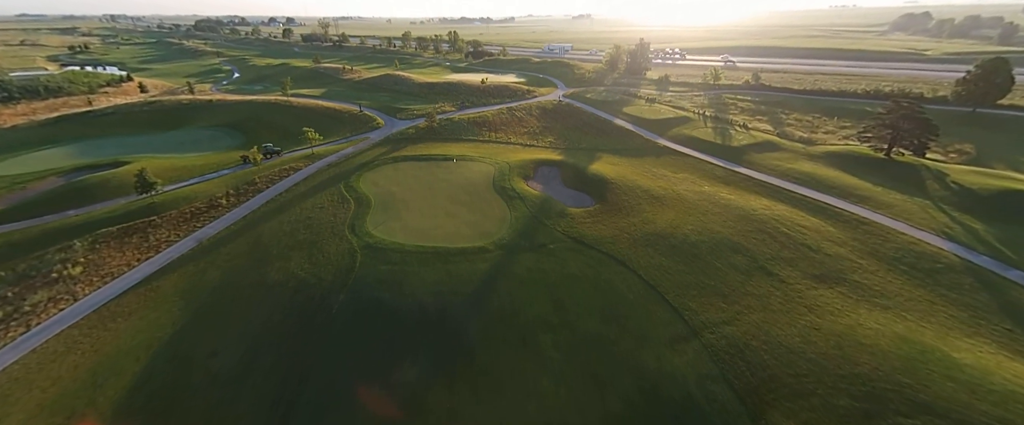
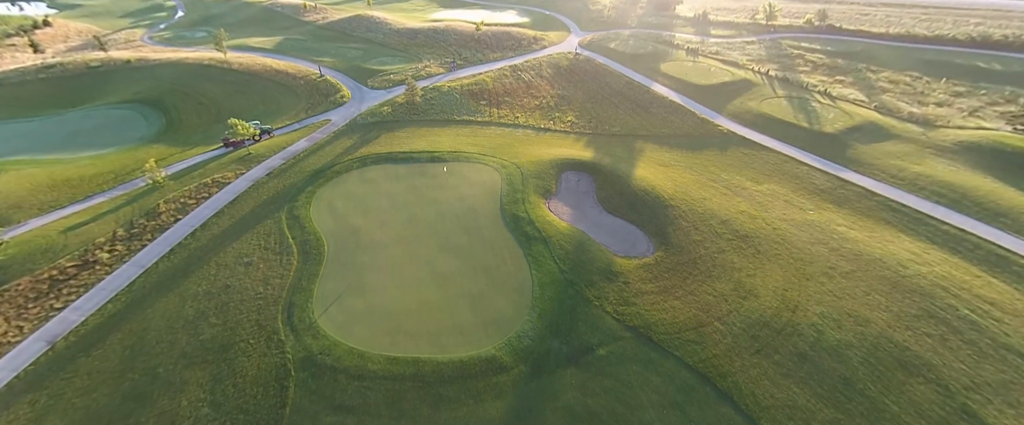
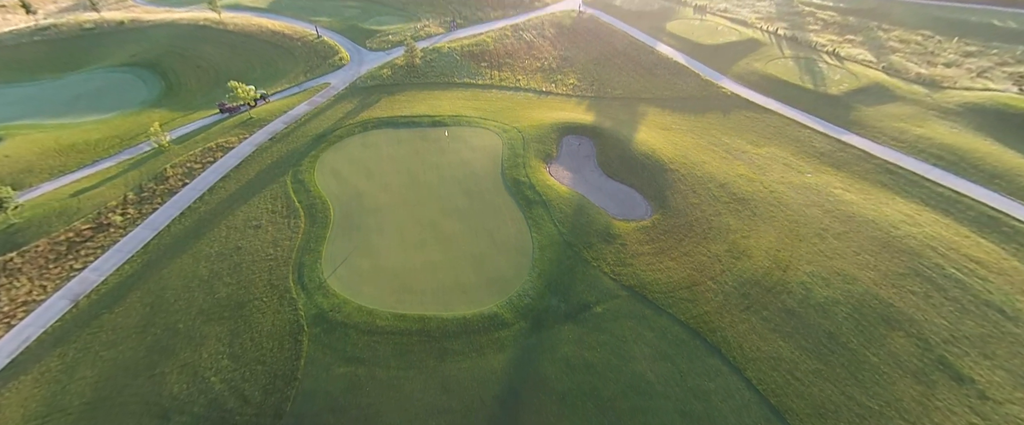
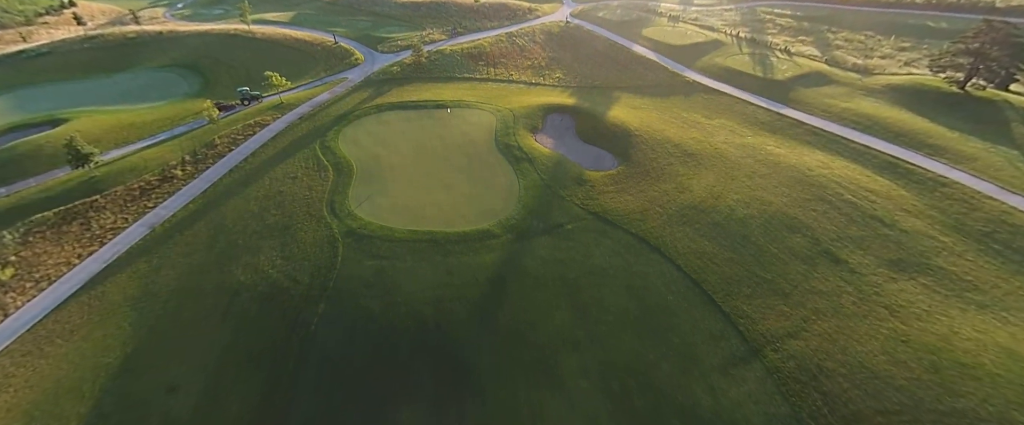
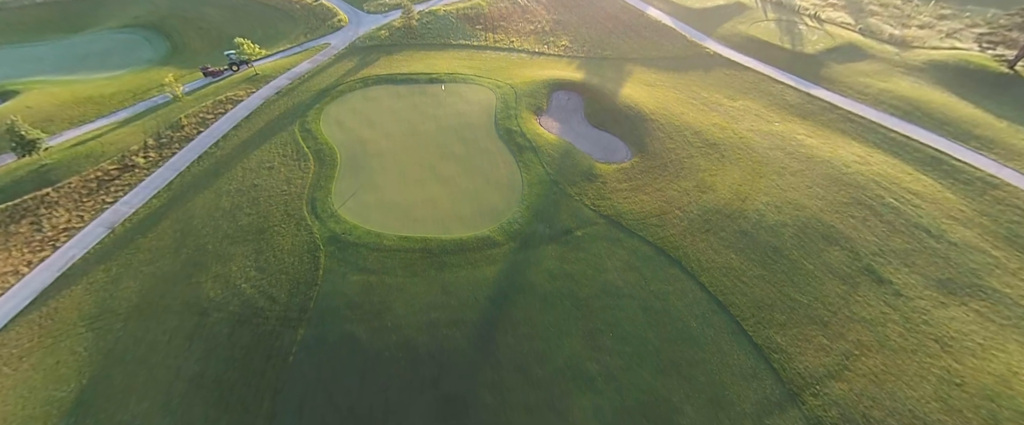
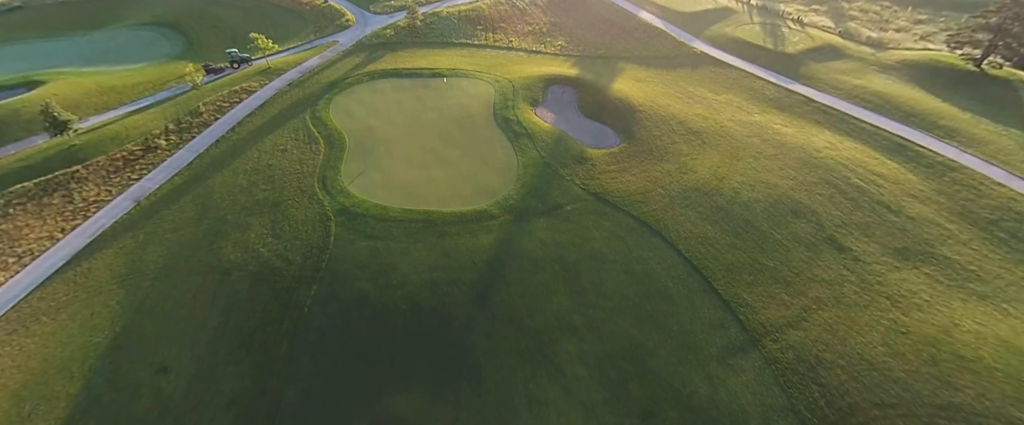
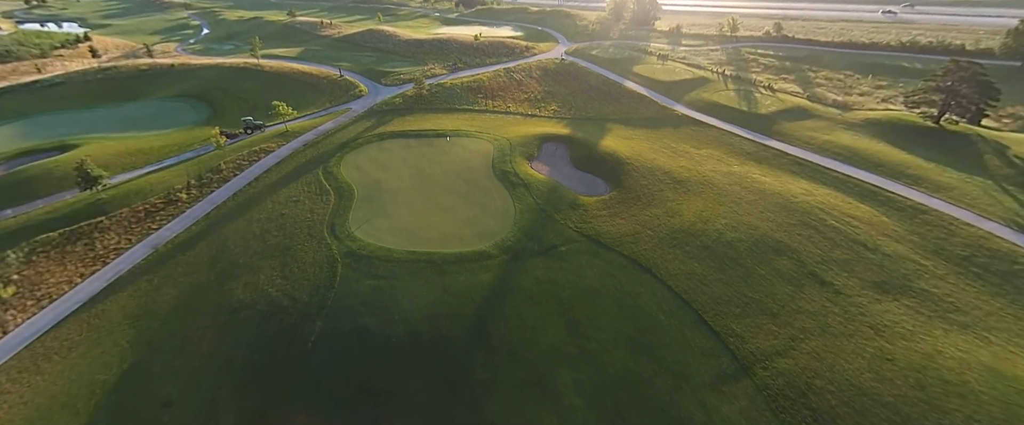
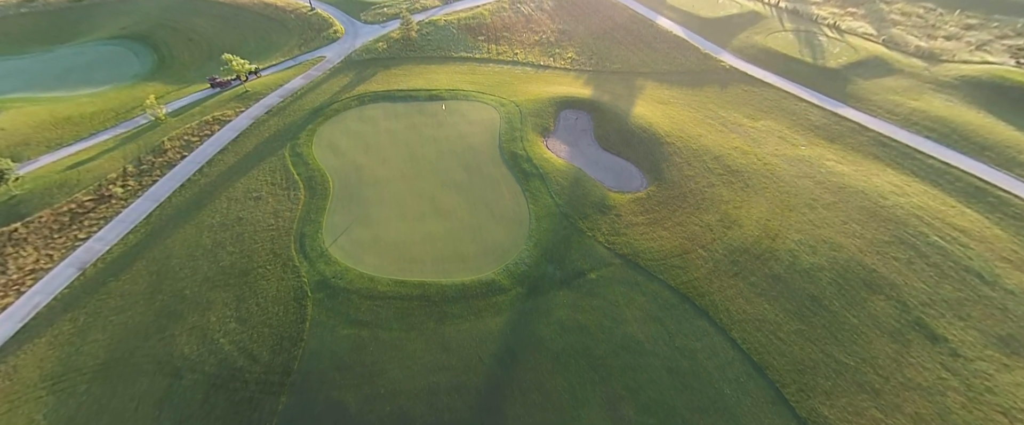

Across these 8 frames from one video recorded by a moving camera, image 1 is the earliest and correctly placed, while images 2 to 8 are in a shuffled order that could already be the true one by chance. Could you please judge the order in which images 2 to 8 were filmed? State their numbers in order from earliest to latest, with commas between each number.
7, 4, 6, 5, 8, 3, 2
